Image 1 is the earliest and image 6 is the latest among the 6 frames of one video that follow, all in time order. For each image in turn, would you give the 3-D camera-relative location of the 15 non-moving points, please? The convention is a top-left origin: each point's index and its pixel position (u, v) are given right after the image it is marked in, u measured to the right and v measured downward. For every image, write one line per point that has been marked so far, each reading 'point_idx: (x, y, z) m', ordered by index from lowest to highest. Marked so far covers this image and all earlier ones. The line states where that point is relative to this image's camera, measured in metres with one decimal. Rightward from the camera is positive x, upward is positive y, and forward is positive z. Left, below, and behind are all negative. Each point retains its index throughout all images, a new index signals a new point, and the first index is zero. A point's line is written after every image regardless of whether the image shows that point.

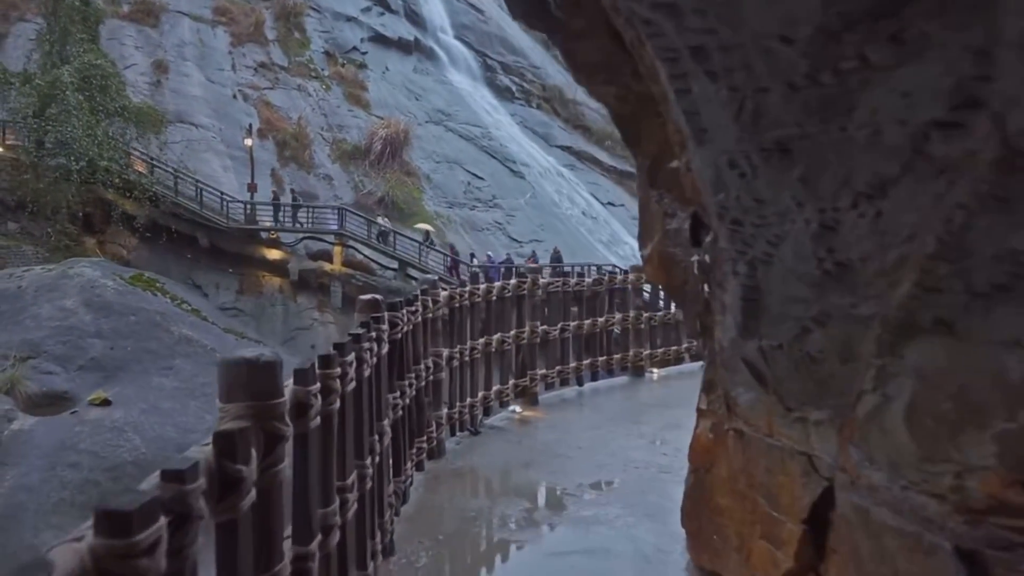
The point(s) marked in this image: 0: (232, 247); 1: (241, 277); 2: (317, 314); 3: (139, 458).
0: (-7.4, +1.1, +17.9) m
1: (-7.2, +0.3, +18.0) m
2: (-5.1, -0.7, +17.7) m
3: (-3.6, -1.6, +6.6) m
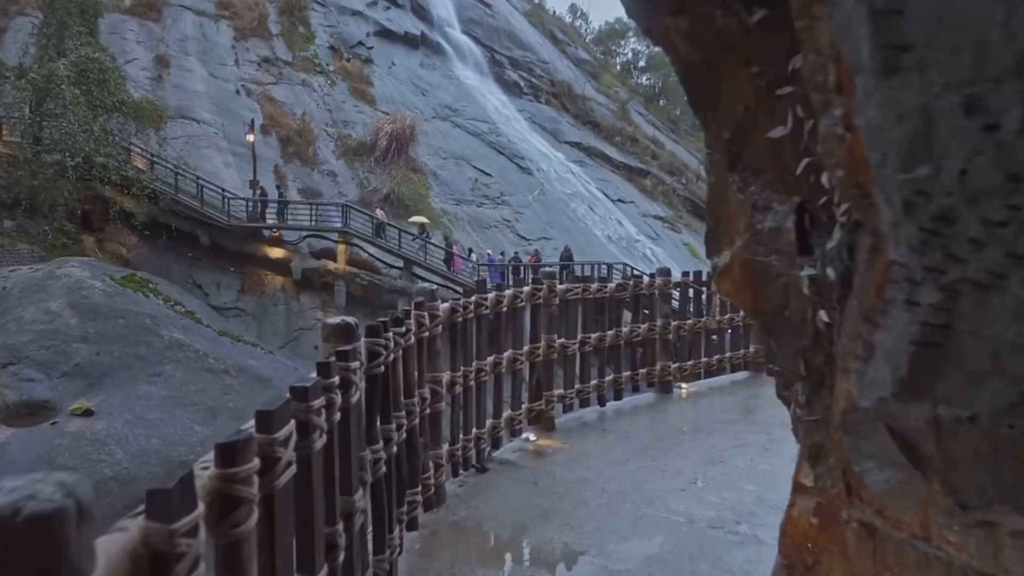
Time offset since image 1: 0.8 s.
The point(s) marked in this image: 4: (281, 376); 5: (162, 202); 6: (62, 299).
0: (-7.2, +1.1, +17.5) m
1: (-6.9, +0.3, +17.6) m
2: (-4.9, -0.7, +17.3) m
3: (-3.5, -1.7, +6.1) m
4: (-3.0, -1.1, +8.8) m
5: (-8.6, +2.1, +16.8) m
6: (-5.4, -0.1, +8.2) m
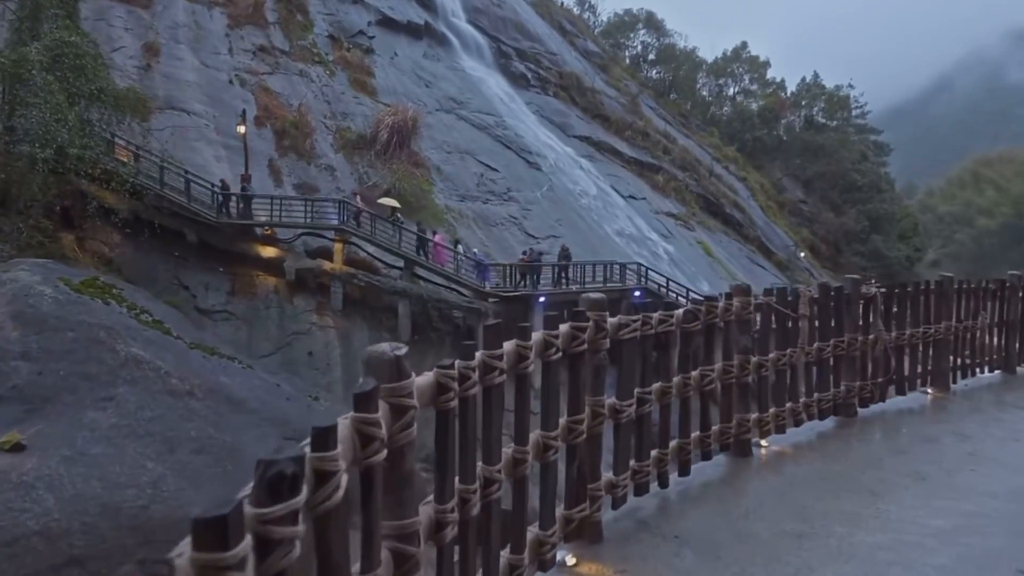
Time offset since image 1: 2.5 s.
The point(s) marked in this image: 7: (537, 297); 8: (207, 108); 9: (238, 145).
0: (-7.0, +1.1, +16.4) m
1: (-6.8, +0.3, +16.5) m
2: (-4.7, -0.7, +16.2) m
3: (-3.4, -1.8, +5.0) m
4: (-2.9, -1.2, +7.7) m
5: (-8.4, +2.1, +15.7) m
6: (-5.3, -0.2, +7.1) m
7: (+0.6, -0.2, +16.9) m
8: (-8.8, +5.2, +19.7) m
9: (-7.7, +4.0, +19.2) m
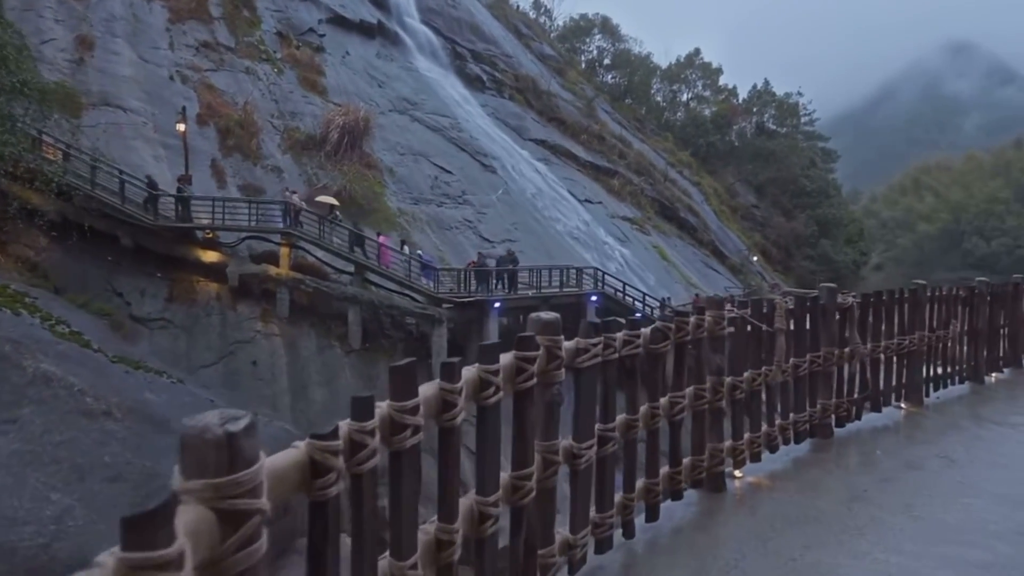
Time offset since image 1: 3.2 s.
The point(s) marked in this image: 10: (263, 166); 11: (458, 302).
0: (-8.0, +0.9, +15.5) m
1: (-7.8, +0.1, +15.6) m
2: (-5.7, -0.8, +15.4) m
3: (-3.8, -1.8, +4.4) m
4: (-3.4, -1.3, +7.1) m
5: (-9.5, +1.9, +14.7) m
6: (-5.8, -0.3, +6.4) m
7: (-0.5, -0.4, +16.5) m
8: (-10.1, +5.0, +18.7) m
9: (-9.0, +3.9, +18.3) m
10: (-7.0, +3.4, +19.2) m
11: (-1.3, -0.3, +16.2) m
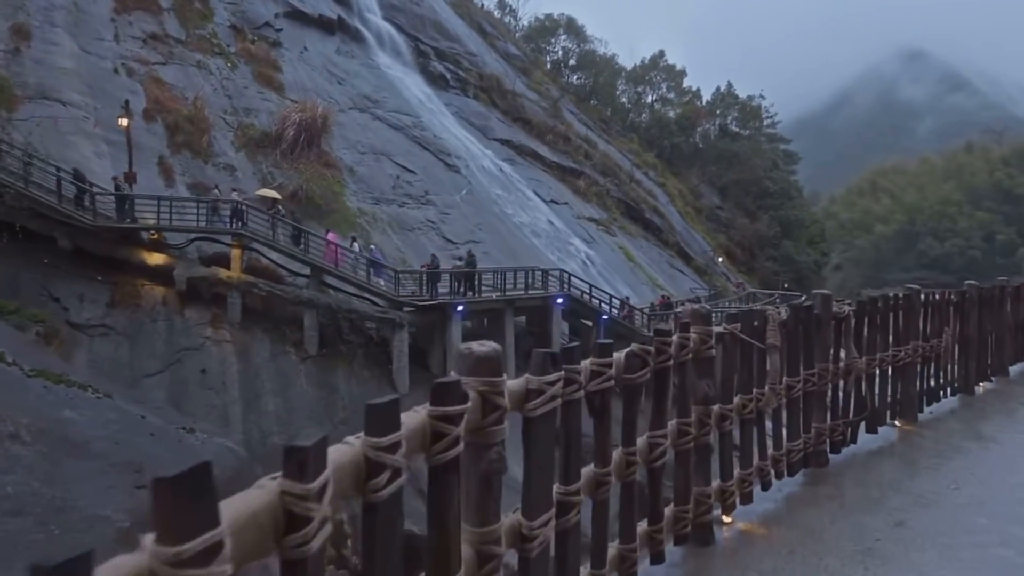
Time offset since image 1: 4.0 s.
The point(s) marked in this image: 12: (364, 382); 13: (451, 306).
0: (-8.8, +0.8, +14.6) m
1: (-8.6, 0.0, +14.7) m
2: (-6.5, -0.9, +14.6) m
3: (-4.0, -1.9, +3.7) m
4: (-3.8, -1.4, +6.4) m
5: (-10.2, +1.8, +13.8) m
6: (-6.2, -0.4, +5.6) m
7: (-1.3, -0.4, +16.0) m
8: (-11.1, +4.9, +17.7) m
9: (-9.9, +3.8, +17.3) m
10: (-8.0, +3.3, +18.4) m
11: (-2.1, -0.4, +15.7) m
12: (-3.4, -2.1, +15.5) m
13: (-1.4, -0.4, +16.0) m
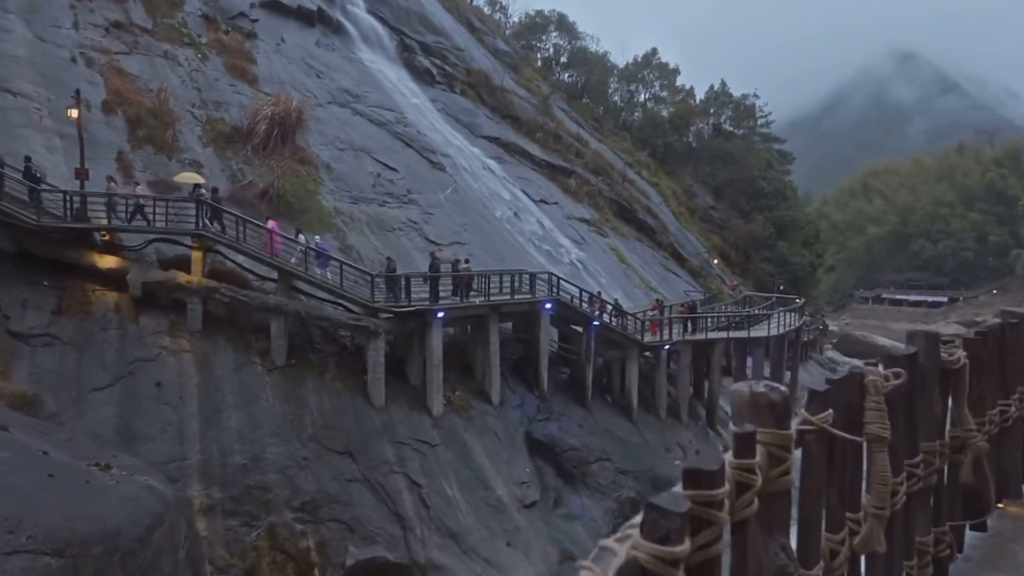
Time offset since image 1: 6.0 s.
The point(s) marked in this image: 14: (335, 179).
0: (-9.2, +0.7, +13.4) m
1: (-9.0, -0.1, +13.5) m
2: (-6.9, -1.0, +13.5) m
3: (-4.2, -2.0, +2.5) m
4: (-4.0, -1.5, +5.3) m
5: (-10.6, +1.7, +12.5) m
6: (-6.4, -0.5, +4.4) m
7: (-1.7, -0.5, +14.8) m
8: (-11.5, +4.8, +16.5) m
9: (-10.3, +3.7, +16.1) m
10: (-8.4, +3.2, +17.2) m
11: (-2.5, -0.5, +14.5) m
12: (-3.7, -2.2, +14.3) m
13: (-1.8, -0.5, +14.9) m
14: (-5.2, +3.2, +20.0) m
